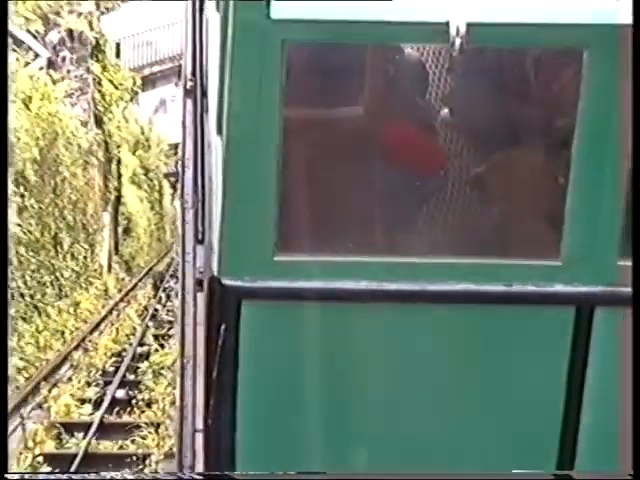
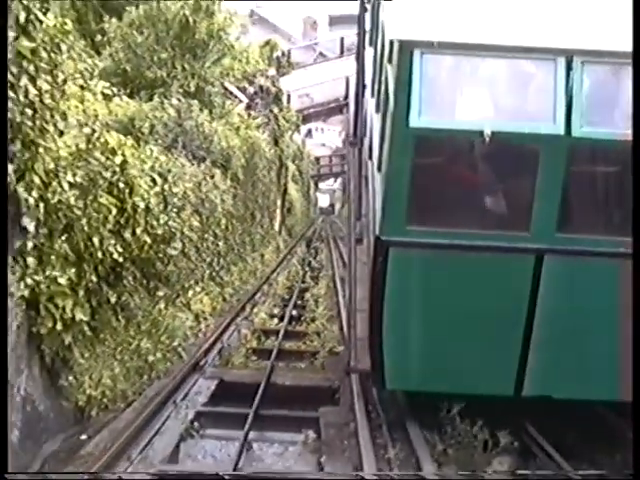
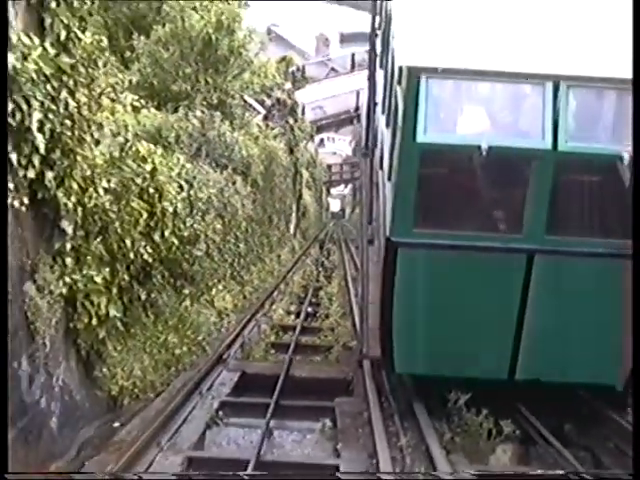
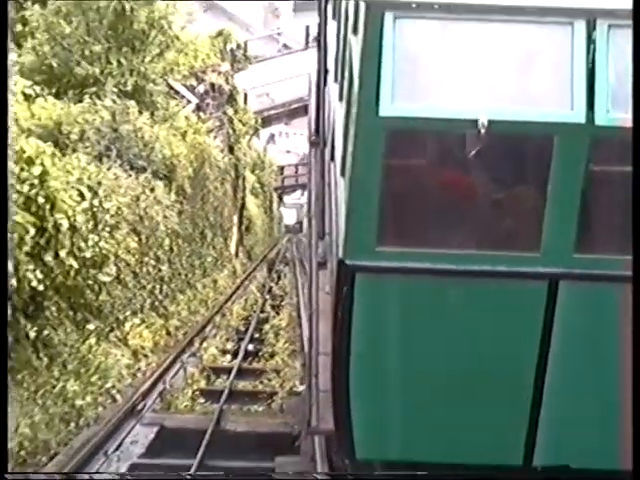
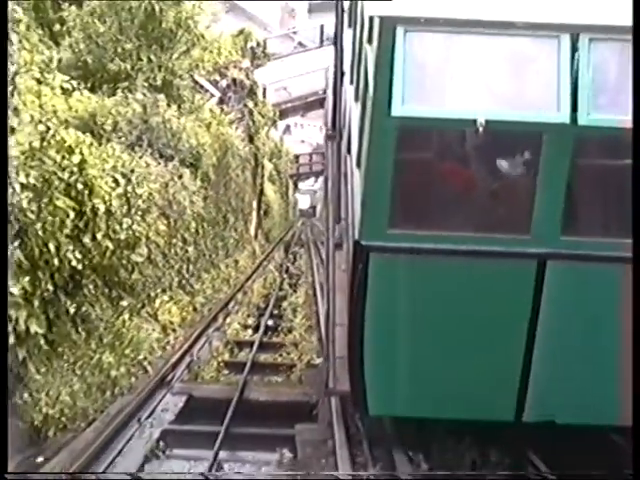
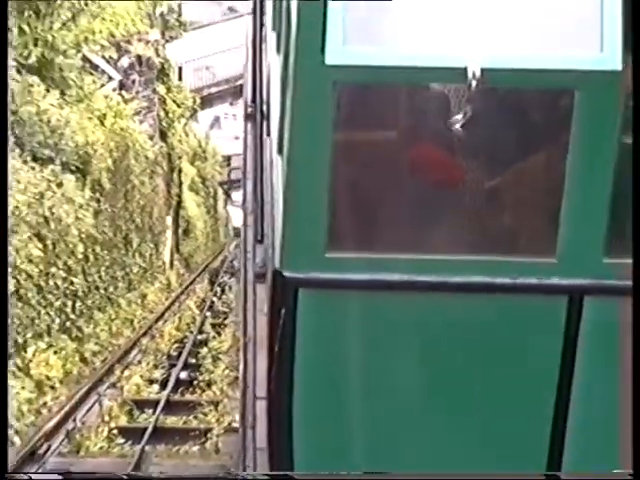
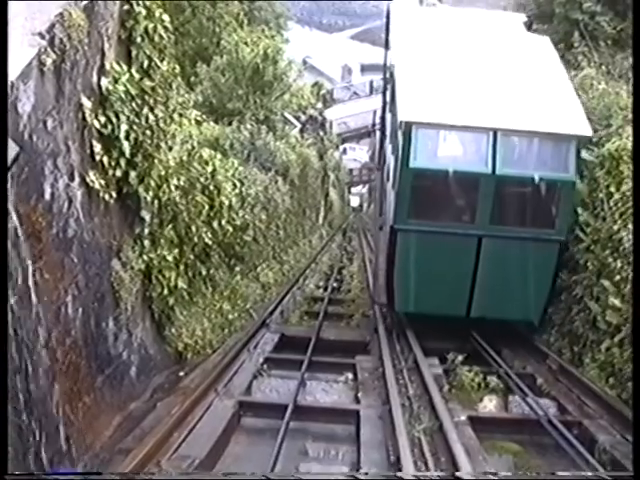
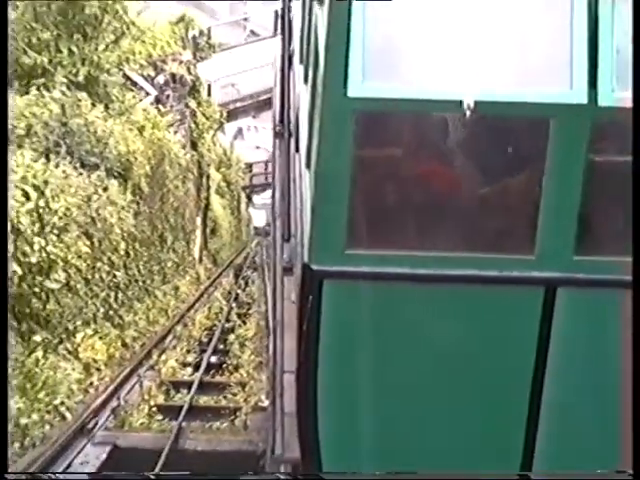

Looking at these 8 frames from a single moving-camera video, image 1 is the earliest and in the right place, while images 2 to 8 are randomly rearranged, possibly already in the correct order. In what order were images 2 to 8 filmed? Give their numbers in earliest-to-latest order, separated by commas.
6, 8, 4, 5, 2, 3, 7
